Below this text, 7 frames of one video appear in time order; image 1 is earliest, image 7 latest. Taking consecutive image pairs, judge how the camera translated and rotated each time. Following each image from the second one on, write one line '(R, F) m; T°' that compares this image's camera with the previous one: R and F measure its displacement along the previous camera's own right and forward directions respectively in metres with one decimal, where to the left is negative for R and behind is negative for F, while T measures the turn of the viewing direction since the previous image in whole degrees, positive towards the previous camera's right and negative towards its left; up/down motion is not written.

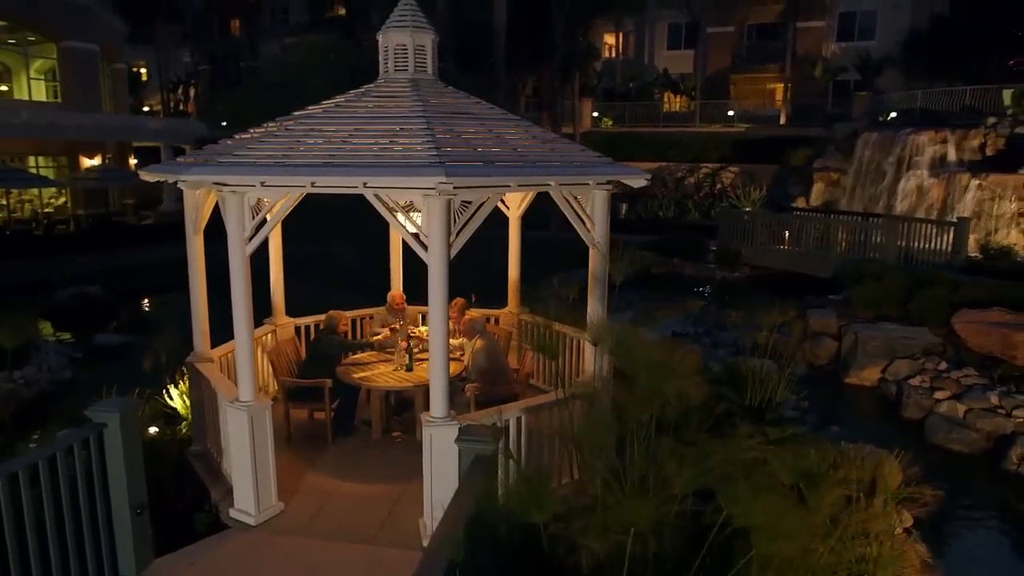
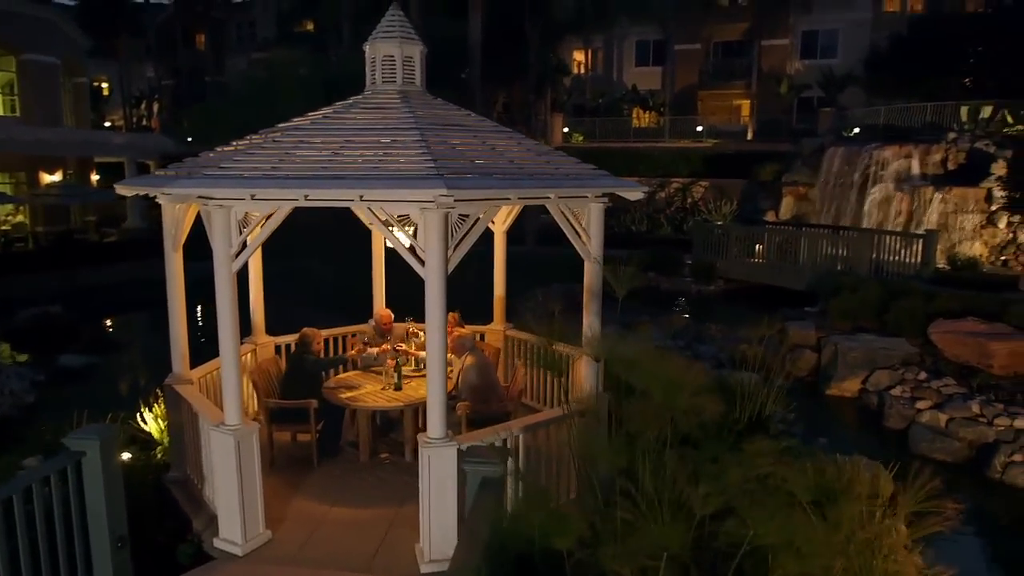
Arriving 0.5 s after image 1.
(-0.3, +0.2) m; +3°
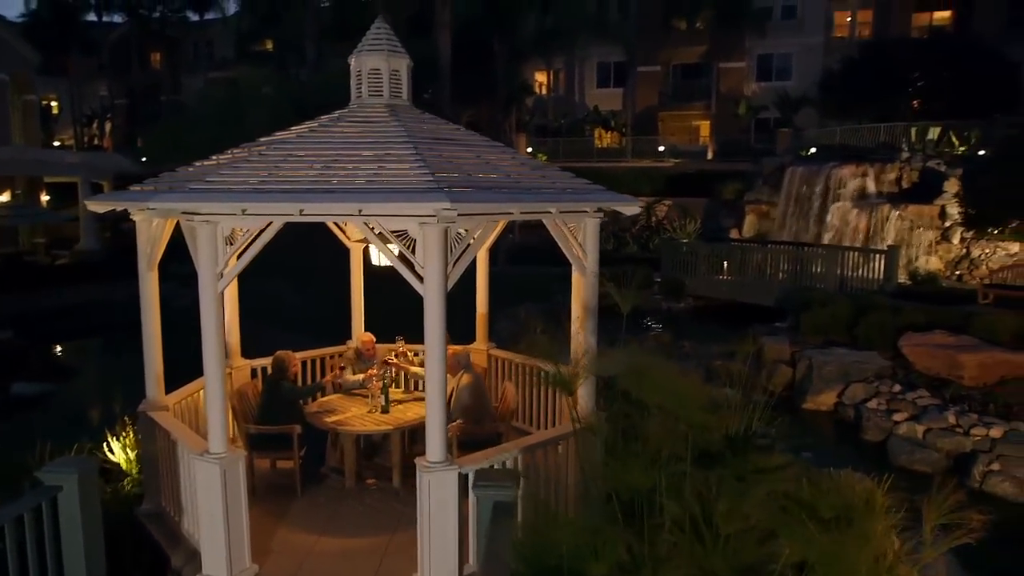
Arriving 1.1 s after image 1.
(-0.3, +0.2) m; +3°
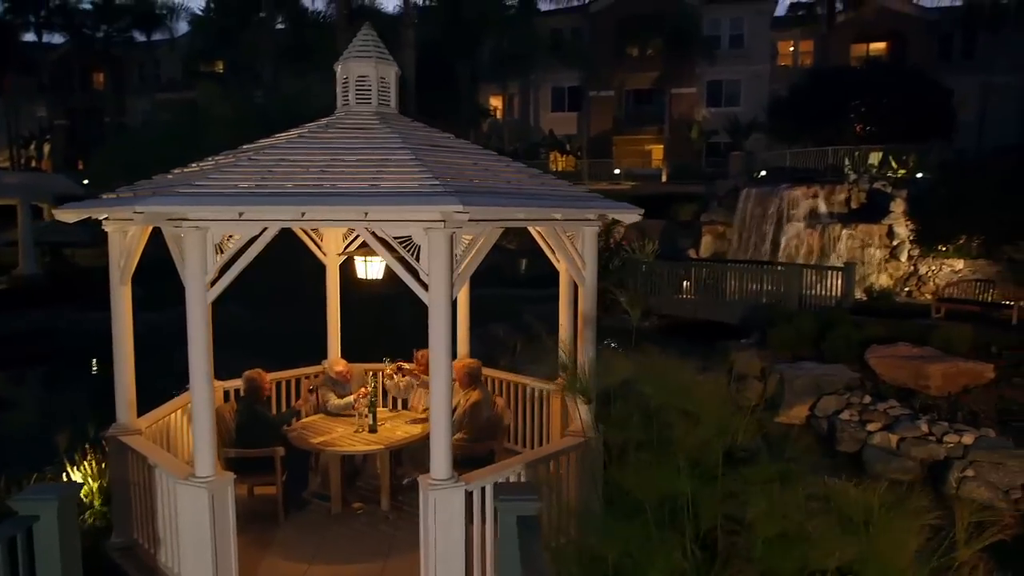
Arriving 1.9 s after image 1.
(-0.4, +0.2) m; +4°
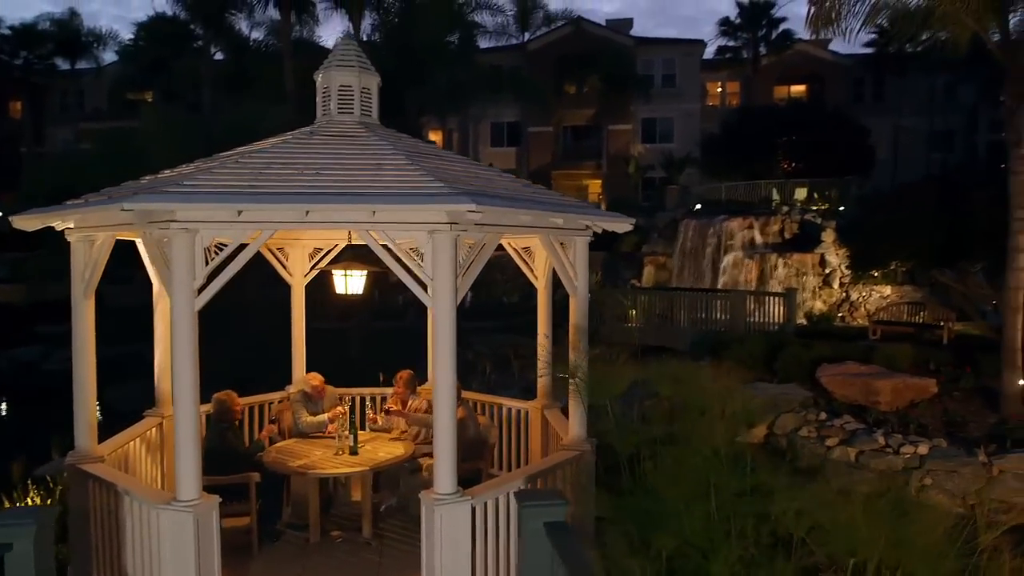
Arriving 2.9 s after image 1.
(-0.5, +0.1) m; +5°
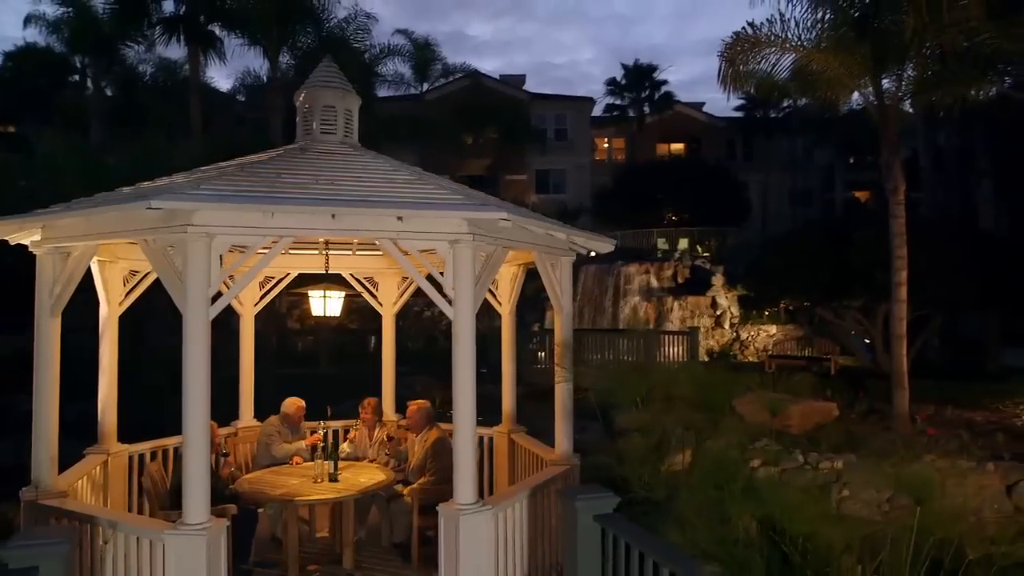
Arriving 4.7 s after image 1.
(-1.0, 0.0) m; +10°
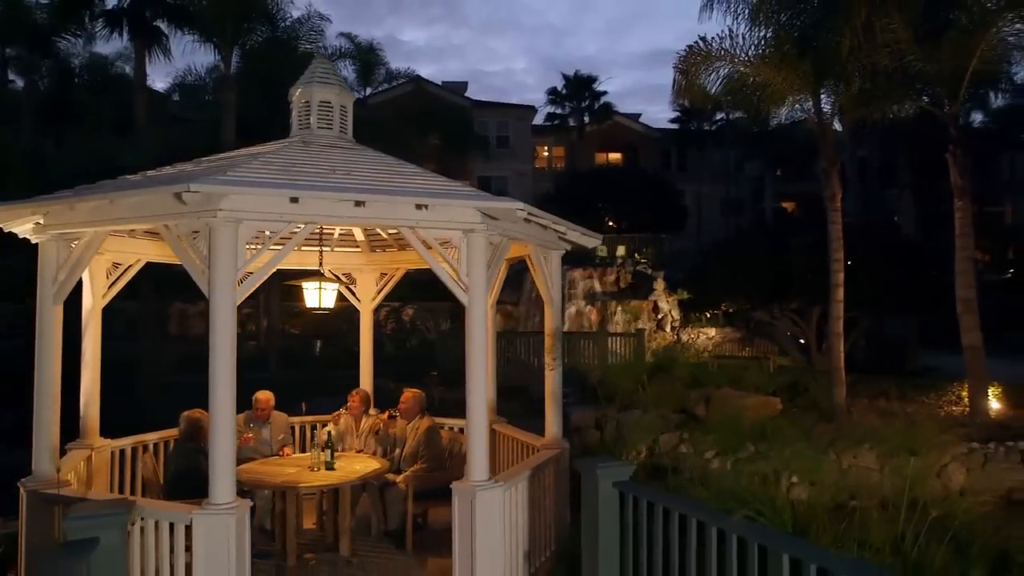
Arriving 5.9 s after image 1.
(-0.6, -0.3) m; +5°
